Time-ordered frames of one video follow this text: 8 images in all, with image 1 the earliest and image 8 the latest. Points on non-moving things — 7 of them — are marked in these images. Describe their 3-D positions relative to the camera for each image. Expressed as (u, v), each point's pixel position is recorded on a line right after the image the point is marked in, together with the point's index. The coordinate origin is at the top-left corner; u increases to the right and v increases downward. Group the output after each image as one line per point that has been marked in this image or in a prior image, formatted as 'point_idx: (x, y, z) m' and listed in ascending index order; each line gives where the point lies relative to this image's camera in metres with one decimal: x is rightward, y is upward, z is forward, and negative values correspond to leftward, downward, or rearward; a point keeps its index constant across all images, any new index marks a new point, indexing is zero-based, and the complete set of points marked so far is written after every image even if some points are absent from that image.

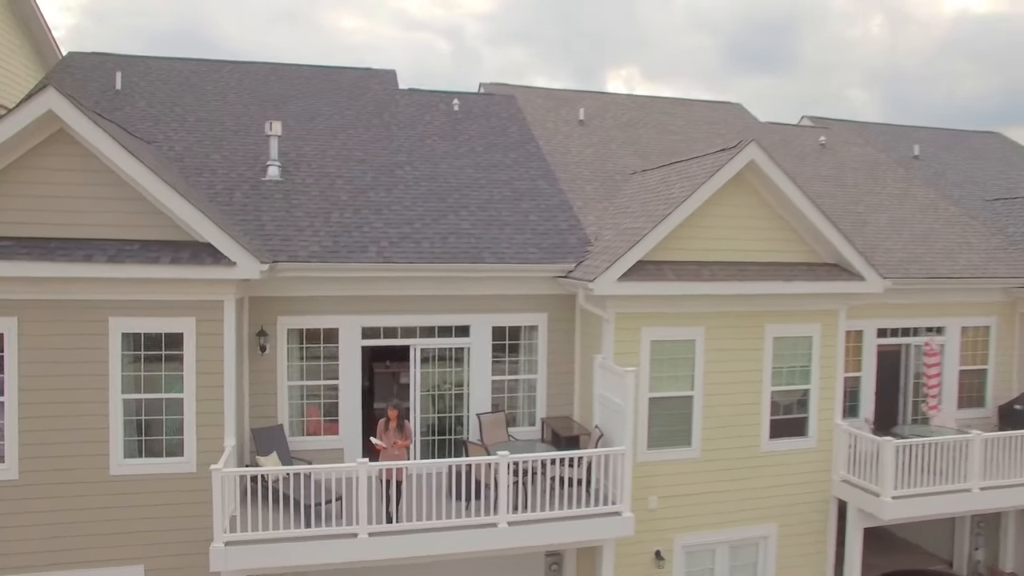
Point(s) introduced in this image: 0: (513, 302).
0: (0.0, -0.2, +9.1) m
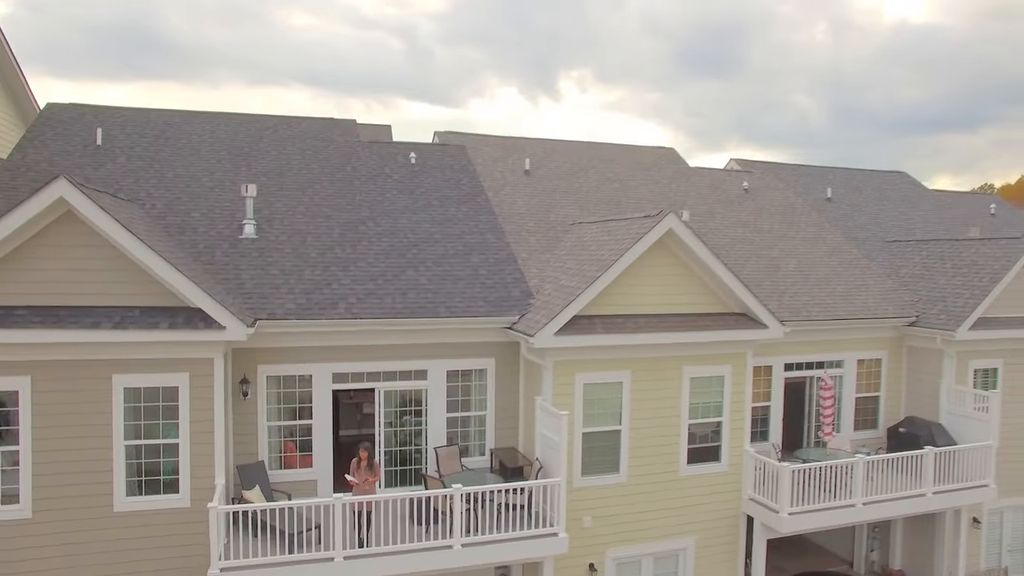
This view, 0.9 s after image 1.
0: (-0.6, -0.8, +10.4) m
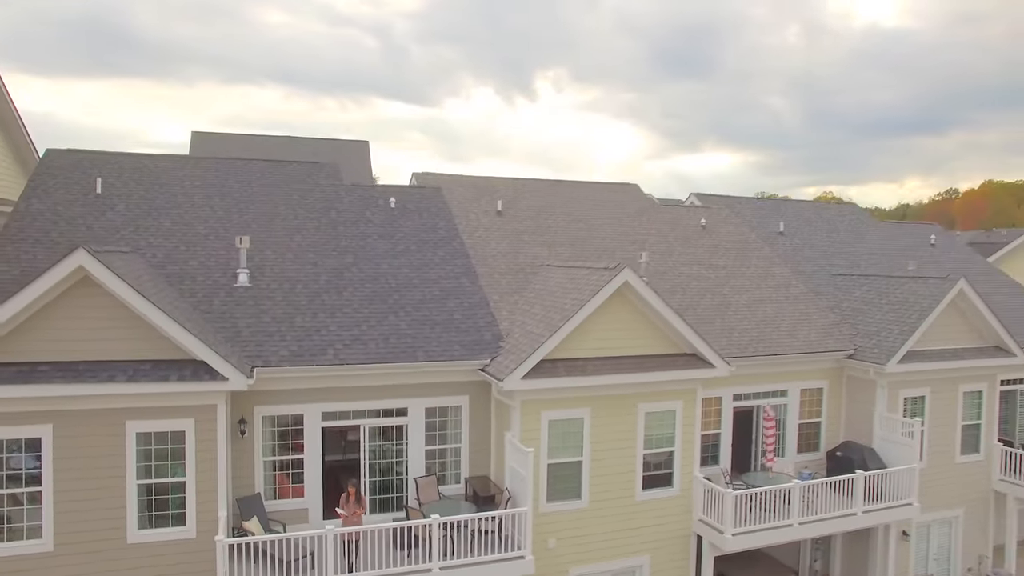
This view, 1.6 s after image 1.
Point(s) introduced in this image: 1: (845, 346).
0: (-1.0, -1.4, +11.4) m
1: (+5.9, -1.0, +13.9) m
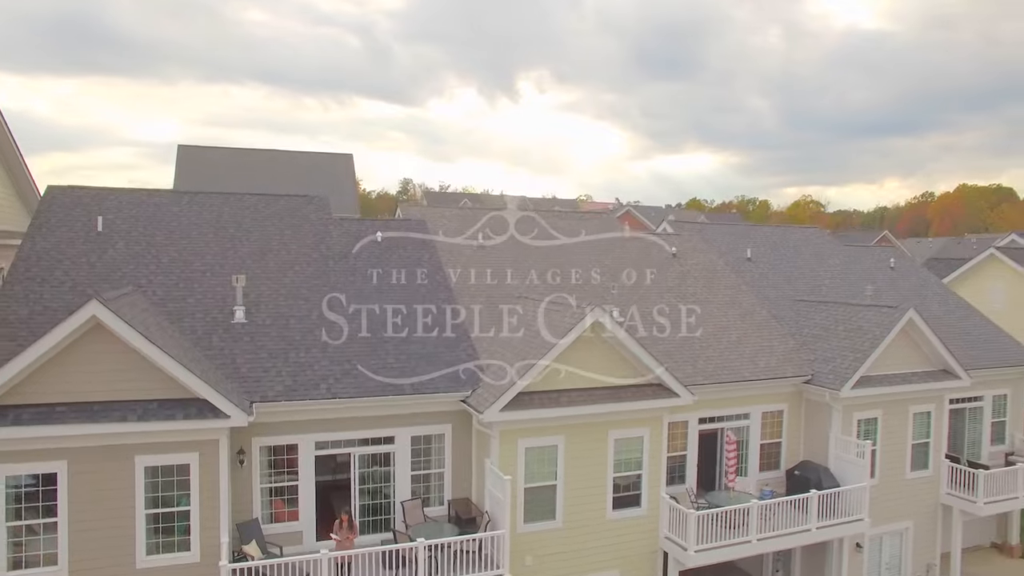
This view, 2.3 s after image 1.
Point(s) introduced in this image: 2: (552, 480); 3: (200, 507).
0: (-1.3, -2.0, +12.3) m
1: (+5.5, -1.6, +14.9) m
2: (+0.6, -2.9, +12.1) m
3: (-4.1, -2.9, +10.3) m
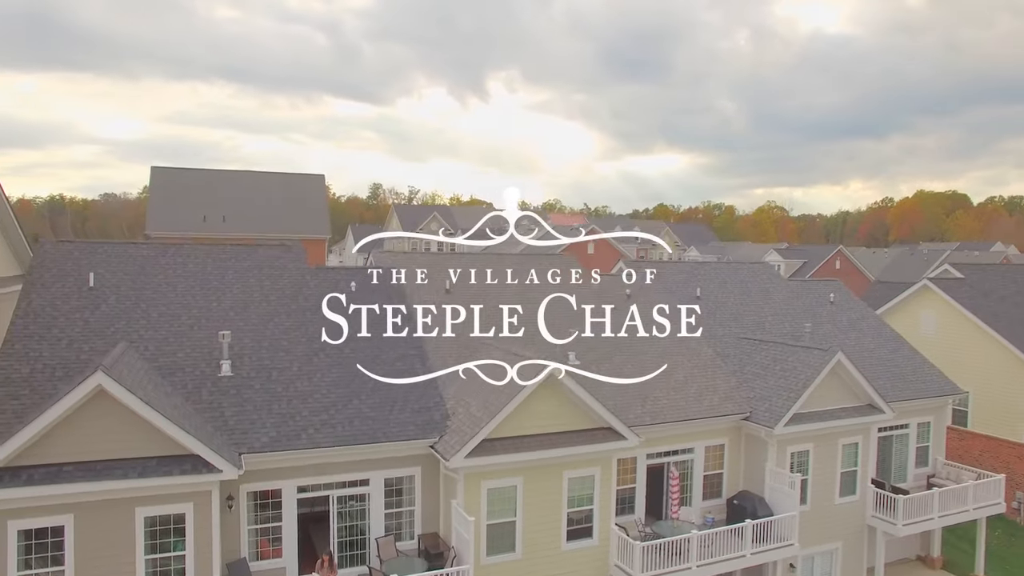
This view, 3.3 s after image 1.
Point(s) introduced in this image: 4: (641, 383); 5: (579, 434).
0: (-2.0, -3.0, +13.6) m
1: (+4.8, -2.5, +16.4) m
2: (0.0, -3.9, +13.5) m
3: (-4.6, -3.8, +11.5) m
4: (+2.7, -2.0, +16.3) m
5: (+1.2, -2.6, +13.9) m
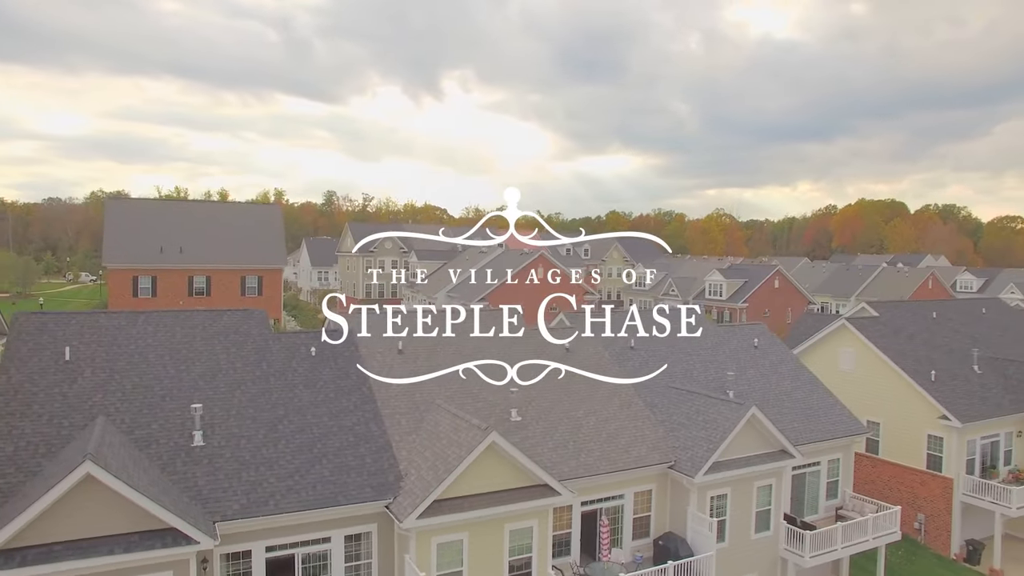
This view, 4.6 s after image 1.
0: (-3.0, -4.4, +15.1) m
1: (+3.6, -3.9, +18.2) m
2: (-1.0, -5.4, +15.1) m
3: (-5.5, -5.3, +12.8) m
4: (+1.5, -3.4, +18.1) m
5: (+0.2, -4.0, +15.5) m
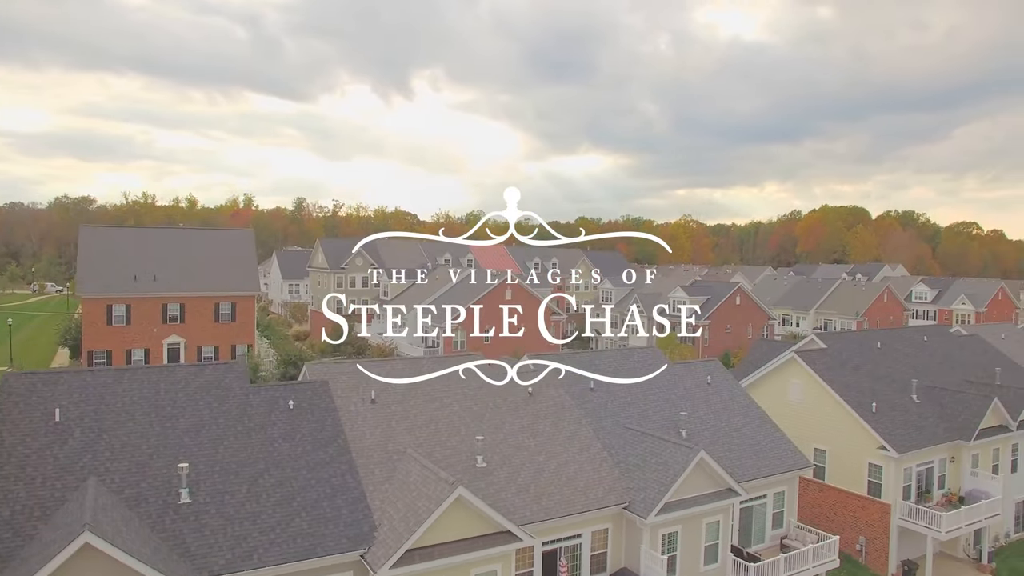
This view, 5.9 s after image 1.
0: (-3.7, -5.8, +16.3) m
1: (+2.8, -5.3, +19.7) m
2: (-1.7, -6.7, +16.4) m
3: (-6.1, -6.7, +14.0) m
4: (+0.6, -4.7, +19.5) m
5: (-0.6, -5.4, +16.9) m
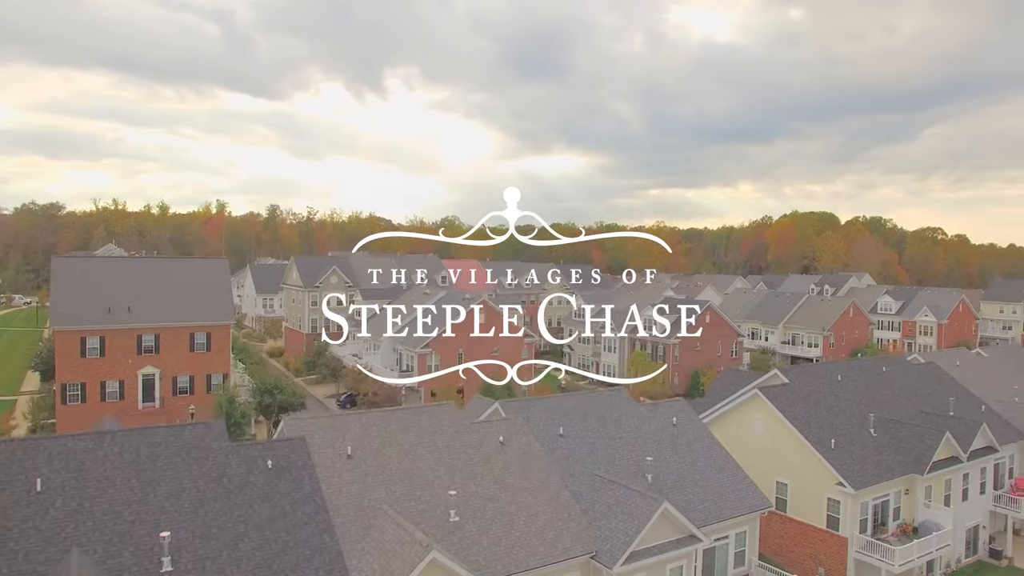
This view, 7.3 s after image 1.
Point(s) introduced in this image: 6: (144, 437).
0: (-4.3, -7.4, +17.0) m
1: (+2.0, -6.8, +20.6) m
2: (-2.3, -8.3, +17.1) m
3: (-6.7, -8.3, +14.5) m
4: (-0.1, -6.3, +20.3) m
5: (-1.2, -6.9, +17.6) m
6: (-9.2, -3.7, +19.8) m
